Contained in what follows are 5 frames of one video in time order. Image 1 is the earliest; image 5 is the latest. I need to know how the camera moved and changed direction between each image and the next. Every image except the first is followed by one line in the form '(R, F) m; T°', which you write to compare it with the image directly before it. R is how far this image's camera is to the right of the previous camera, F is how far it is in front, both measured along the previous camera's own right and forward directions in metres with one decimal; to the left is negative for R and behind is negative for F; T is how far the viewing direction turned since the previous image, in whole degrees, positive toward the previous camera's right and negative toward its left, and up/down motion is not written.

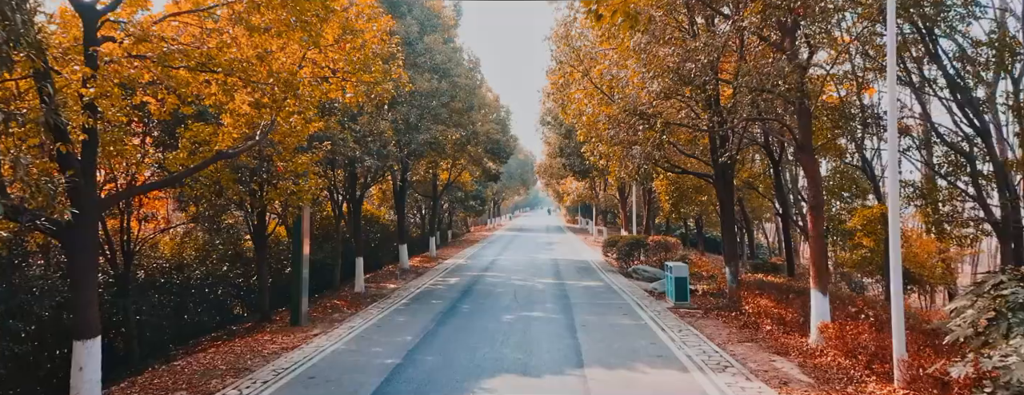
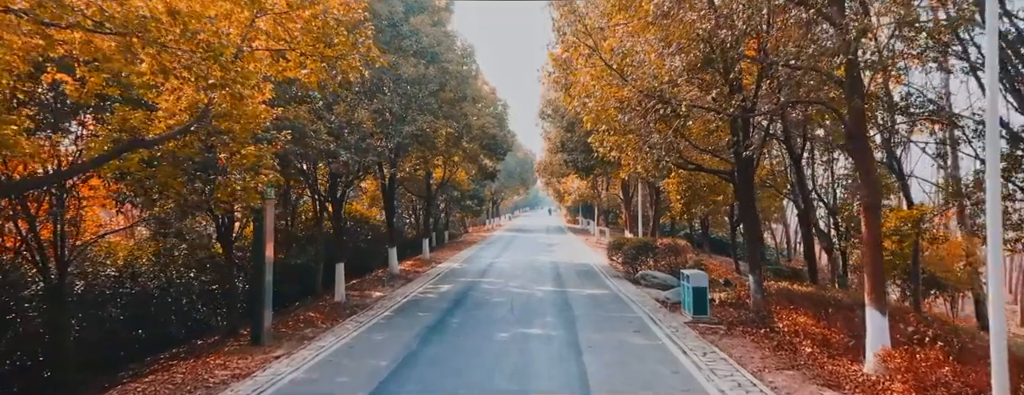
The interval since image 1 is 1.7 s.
(+0.1, +1.5) m; 0°
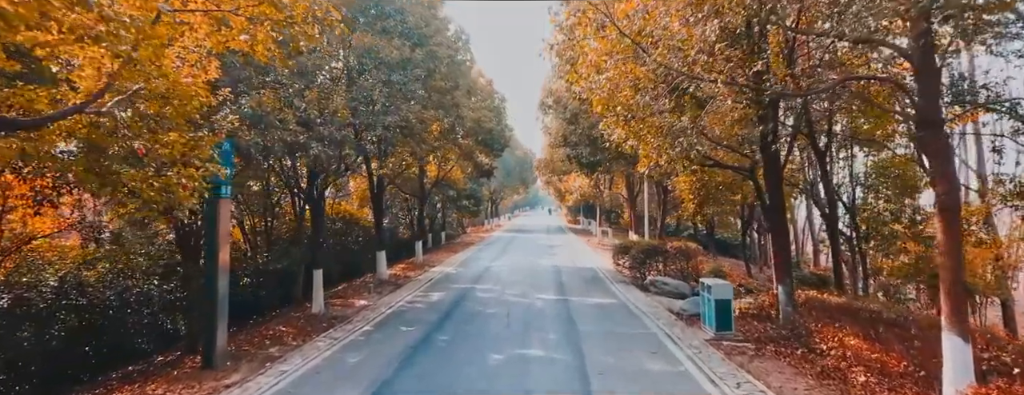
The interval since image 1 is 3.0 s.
(+0.1, +1.4) m; 0°
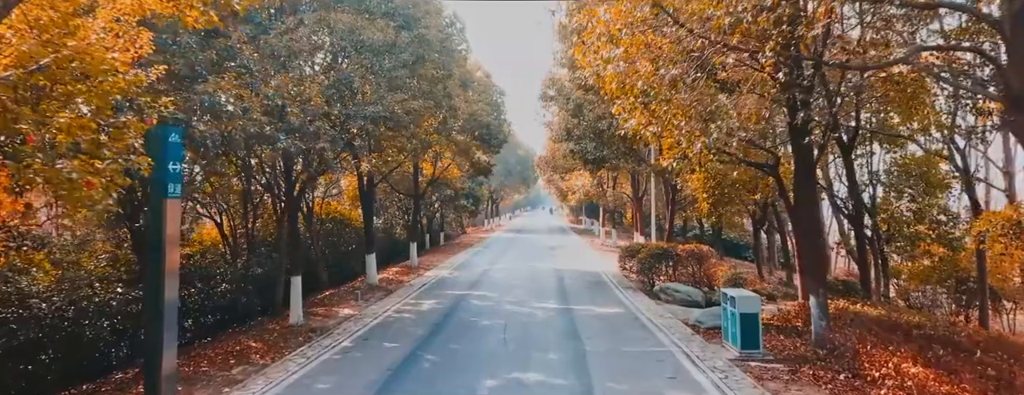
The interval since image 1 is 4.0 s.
(+0.1, +1.2) m; 0°
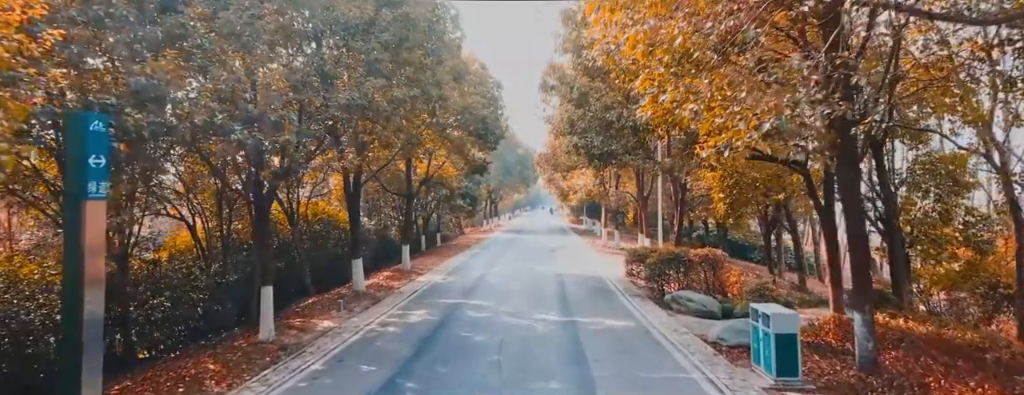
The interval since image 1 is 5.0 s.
(+0.1, +1.2) m; 0°
